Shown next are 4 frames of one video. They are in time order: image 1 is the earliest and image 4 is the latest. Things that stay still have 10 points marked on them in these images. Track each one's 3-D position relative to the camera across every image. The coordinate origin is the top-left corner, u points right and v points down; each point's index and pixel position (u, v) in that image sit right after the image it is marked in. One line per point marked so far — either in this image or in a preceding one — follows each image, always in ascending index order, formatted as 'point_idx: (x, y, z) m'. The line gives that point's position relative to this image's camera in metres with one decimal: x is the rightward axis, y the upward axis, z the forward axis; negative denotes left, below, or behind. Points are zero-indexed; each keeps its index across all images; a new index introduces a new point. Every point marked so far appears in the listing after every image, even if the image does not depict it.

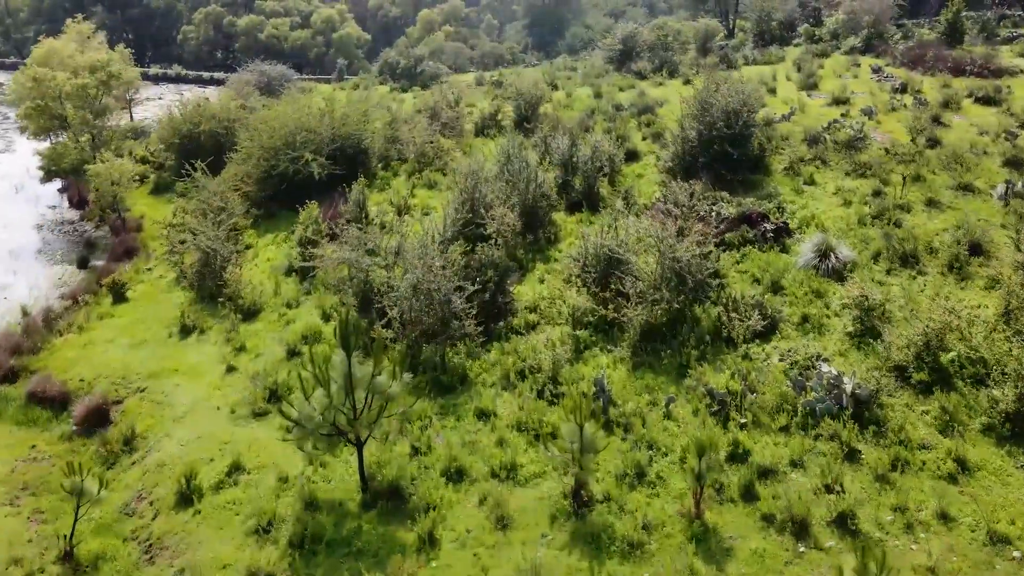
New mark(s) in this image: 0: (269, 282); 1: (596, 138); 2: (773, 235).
0: (-2.6, +0.1, +11.5) m
1: (+1.1, +2.0, +14.3) m
2: (+2.6, +0.5, +10.5) m
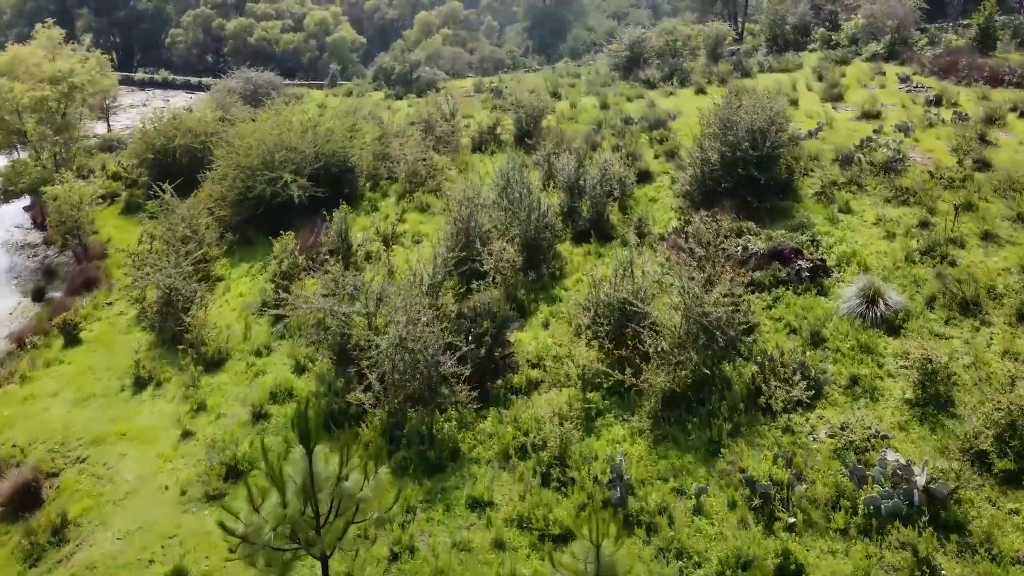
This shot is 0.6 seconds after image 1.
0: (-2.6, -0.3, +10.2) m
1: (+1.1, +1.6, +13.0) m
2: (+2.6, +0.1, +9.2) m
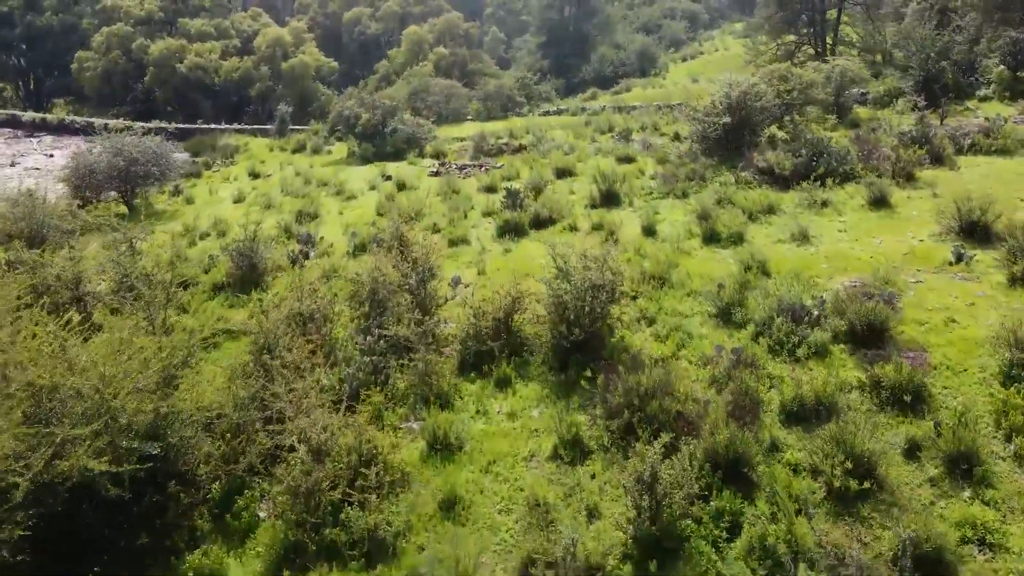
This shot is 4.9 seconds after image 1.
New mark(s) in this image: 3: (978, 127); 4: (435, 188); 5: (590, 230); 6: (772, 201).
0: (-2.4, -2.9, +2.1) m
1: (+1.3, -1.0, +4.8) m
2: (+2.7, -2.4, +1.0) m
3: (+5.6, +1.9, +12.8) m
4: (-1.0, +1.3, +14.1) m
5: (+0.7, +0.6, +10.2) m
6: (+2.6, +0.9, +10.4) m
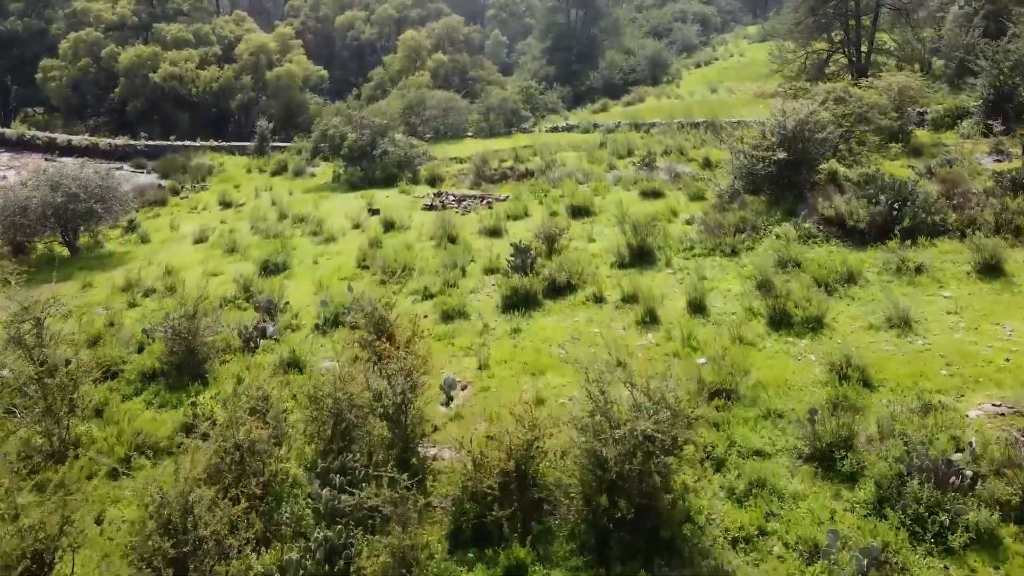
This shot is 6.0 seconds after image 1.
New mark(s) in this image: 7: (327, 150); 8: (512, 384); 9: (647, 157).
0: (-2.4, -3.6, -0.1) m
1: (+1.4, -1.7, +2.7) m
2: (+2.8, -3.1, -1.2) m
3: (+5.7, +1.3, +10.6) m
4: (-0.9, +0.7, +12.0) m
5: (+0.8, -0.1, +8.0) m
6: (+2.6, +0.2, +8.2) m
7: (-3.3, +2.5, +18.8) m
8: (0.0, -0.5, +6.9) m
9: (+1.9, +1.8, +15.0) m
